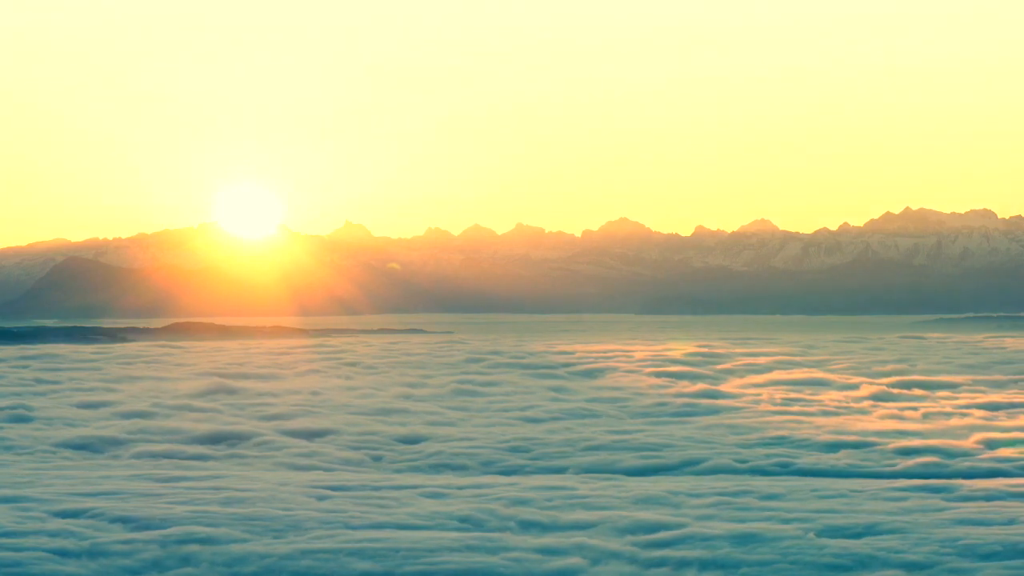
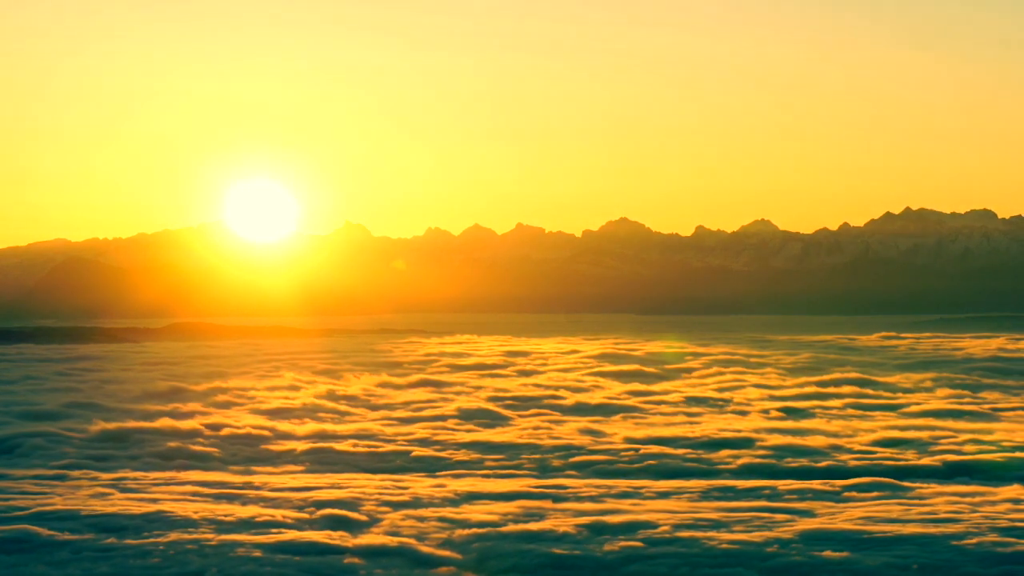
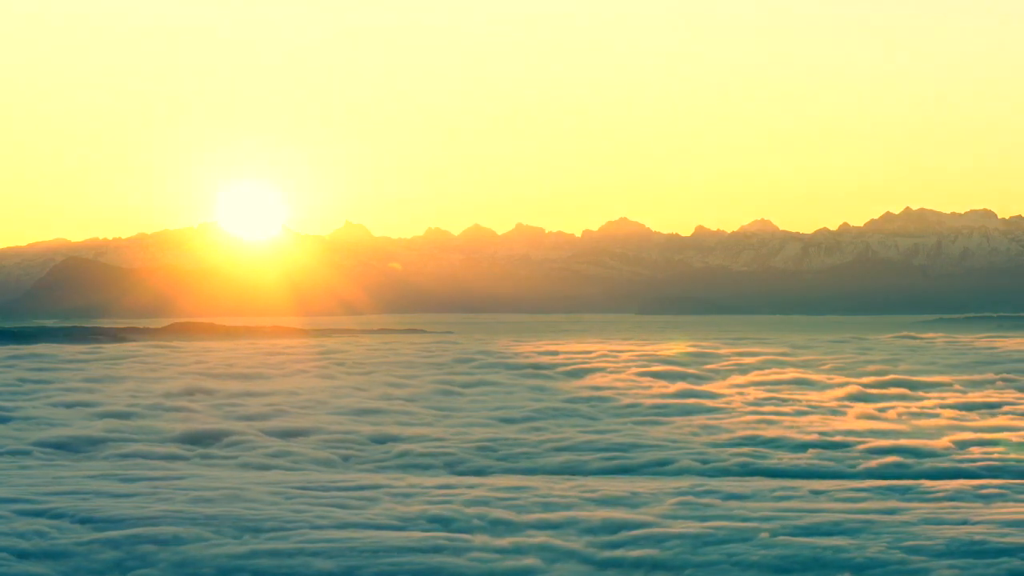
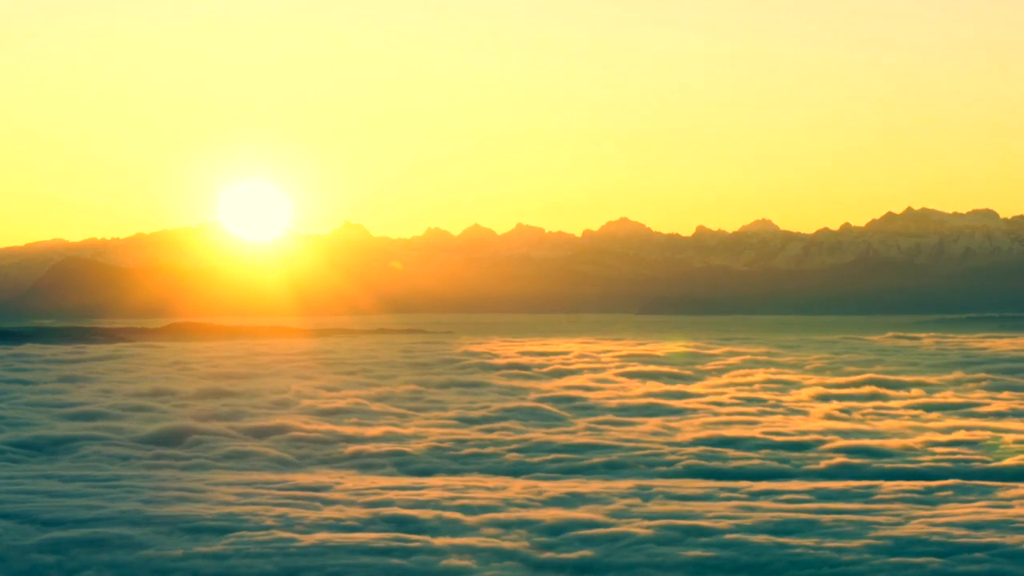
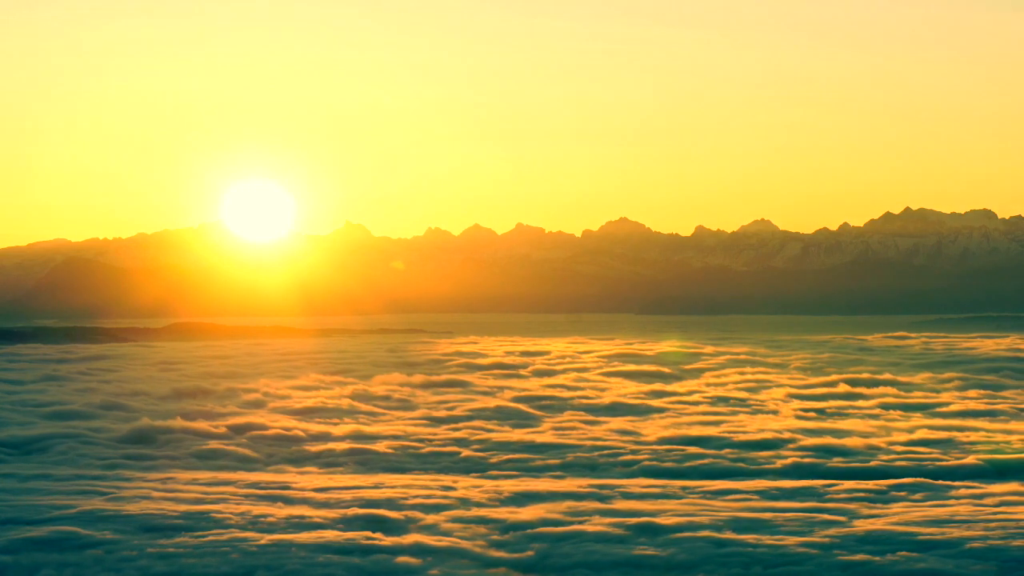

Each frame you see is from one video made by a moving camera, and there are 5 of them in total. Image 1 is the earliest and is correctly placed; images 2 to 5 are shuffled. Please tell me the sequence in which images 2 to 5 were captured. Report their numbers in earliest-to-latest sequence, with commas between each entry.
3, 4, 5, 2
